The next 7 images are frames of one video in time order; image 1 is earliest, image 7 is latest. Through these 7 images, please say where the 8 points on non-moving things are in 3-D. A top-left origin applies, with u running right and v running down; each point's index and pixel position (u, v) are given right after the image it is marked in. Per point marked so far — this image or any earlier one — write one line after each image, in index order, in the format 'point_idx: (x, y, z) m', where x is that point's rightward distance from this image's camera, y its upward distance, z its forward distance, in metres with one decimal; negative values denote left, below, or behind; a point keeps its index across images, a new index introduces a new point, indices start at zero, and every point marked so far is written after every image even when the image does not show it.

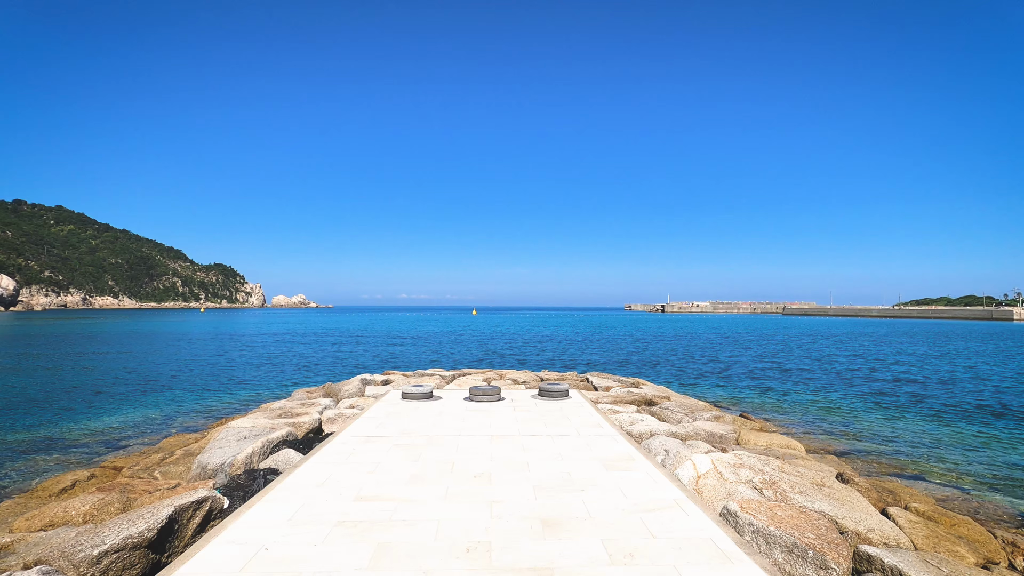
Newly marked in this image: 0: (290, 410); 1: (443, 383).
0: (-6.5, -3.6, +14.8) m
1: (-2.6, -3.7, +19.3) m
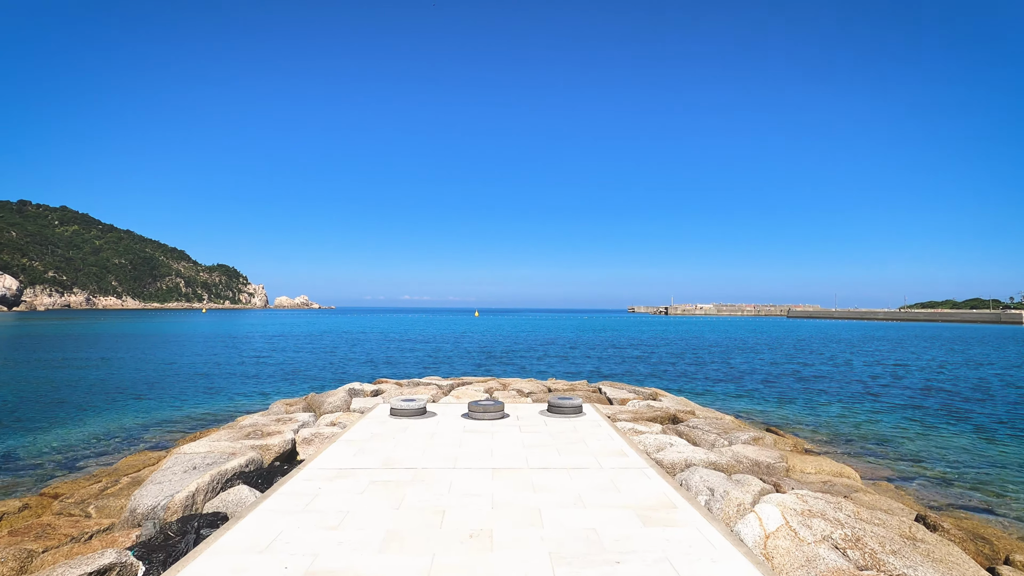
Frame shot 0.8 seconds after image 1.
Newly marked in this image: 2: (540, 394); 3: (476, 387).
0: (-6.4, -3.6, +12.8) m
1: (-2.4, -3.7, +17.3) m
2: (+1.0, -3.8, +18.0) m
3: (-1.3, -3.6, +18.6) m
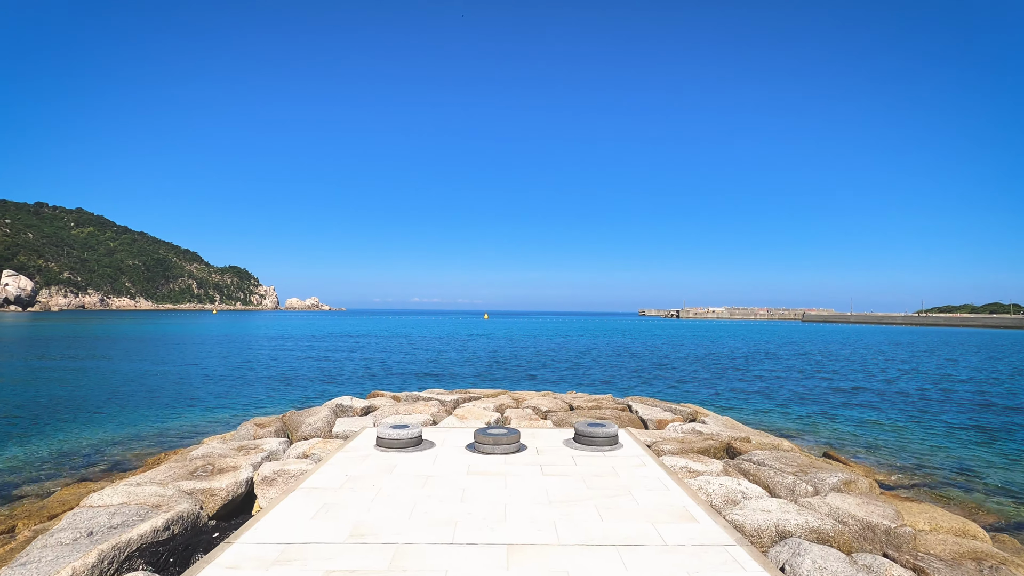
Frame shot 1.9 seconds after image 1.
0: (-6.0, -3.5, +10.2) m
1: (-2.0, -3.6, +14.6) m
2: (+1.4, -3.8, +15.2) m
3: (-0.9, -3.6, +15.8) m
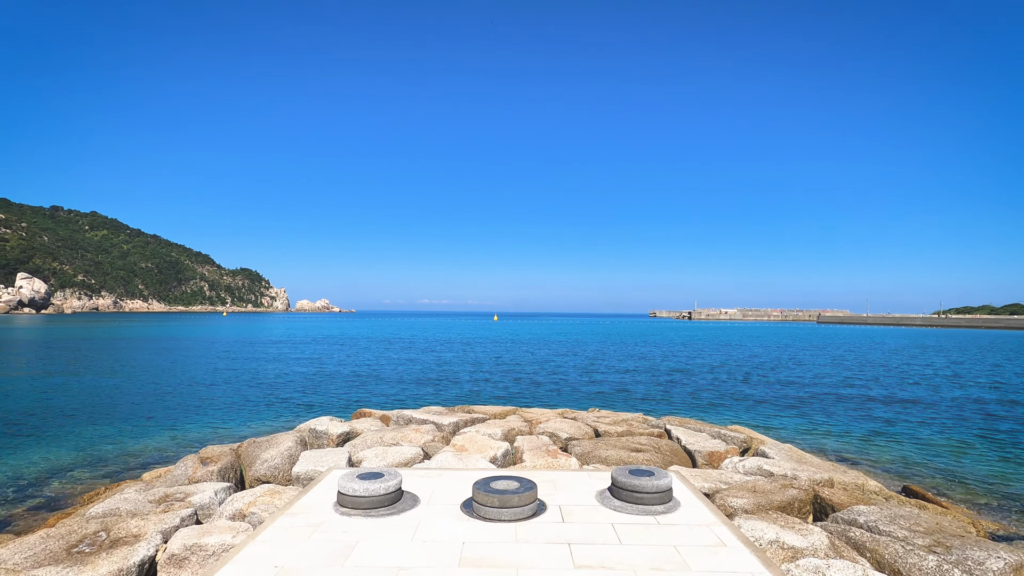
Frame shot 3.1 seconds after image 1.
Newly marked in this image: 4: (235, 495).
0: (-5.8, -3.5, +7.4) m
1: (-1.7, -3.6, +11.6) m
2: (+1.7, -3.7, +12.2) m
3: (-0.6, -3.6, +12.9) m
4: (-4.6, -3.5, +8.8) m
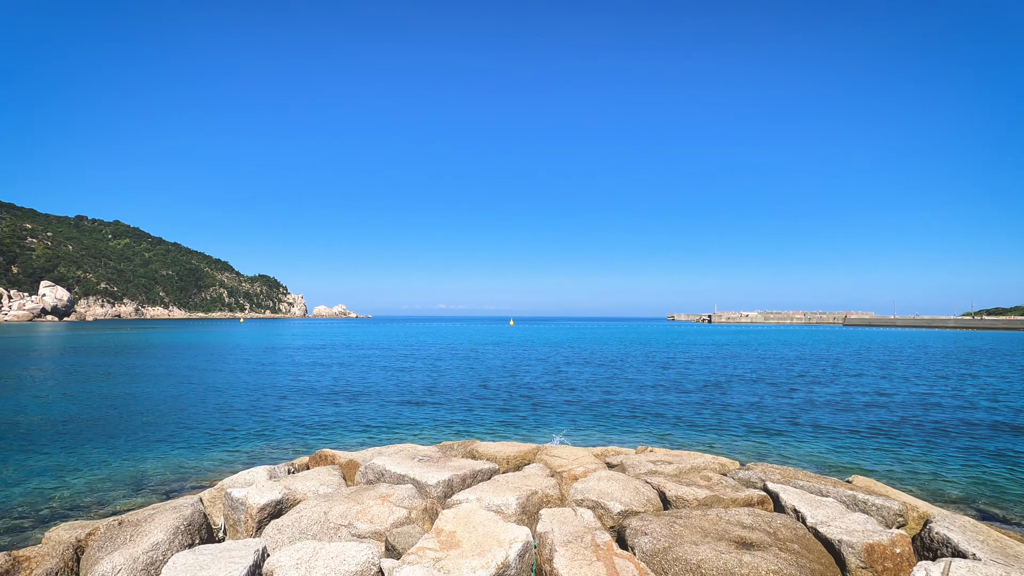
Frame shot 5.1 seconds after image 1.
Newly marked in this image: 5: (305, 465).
0: (-5.6, -3.3, +2.9) m
1: (-1.4, -3.4, +7.1) m
2: (+2.1, -3.5, +7.5) m
3: (-0.2, -3.4, +8.3) m
4: (-4.4, -3.3, +4.3) m
5: (-4.9, -4.6, +12.6) m
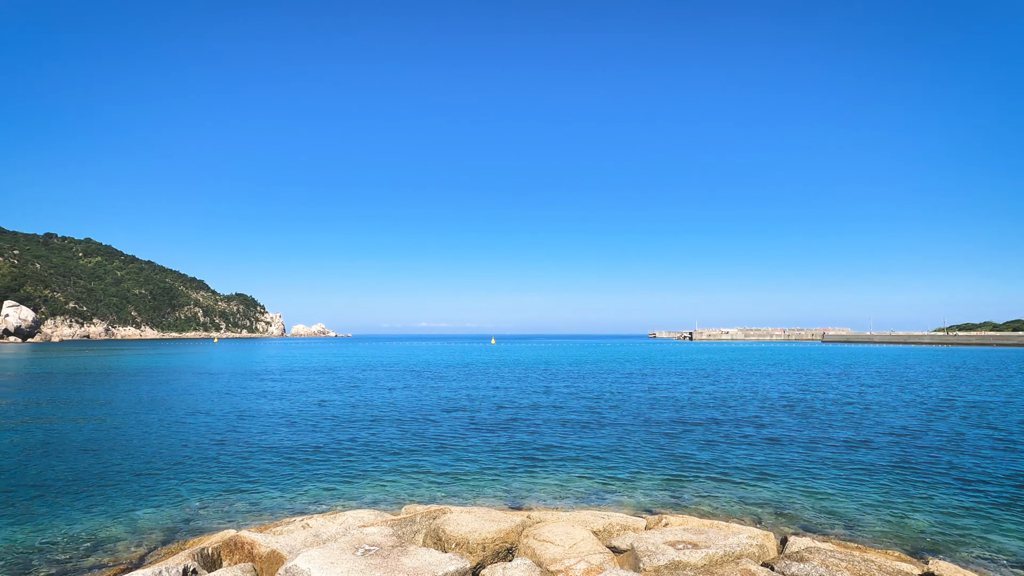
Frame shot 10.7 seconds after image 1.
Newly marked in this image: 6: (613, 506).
0: (-5.7, -3.6, +0.1) m
1: (-1.7, -3.8, +4.4) m
2: (+1.8, -3.9, +5.0) m
3: (-0.5, -3.8, +5.7) m
4: (-4.6, -3.6, +1.5) m
5: (-5.4, -5.2, +9.8) m
6: (+2.9, -6.3, +14.7) m
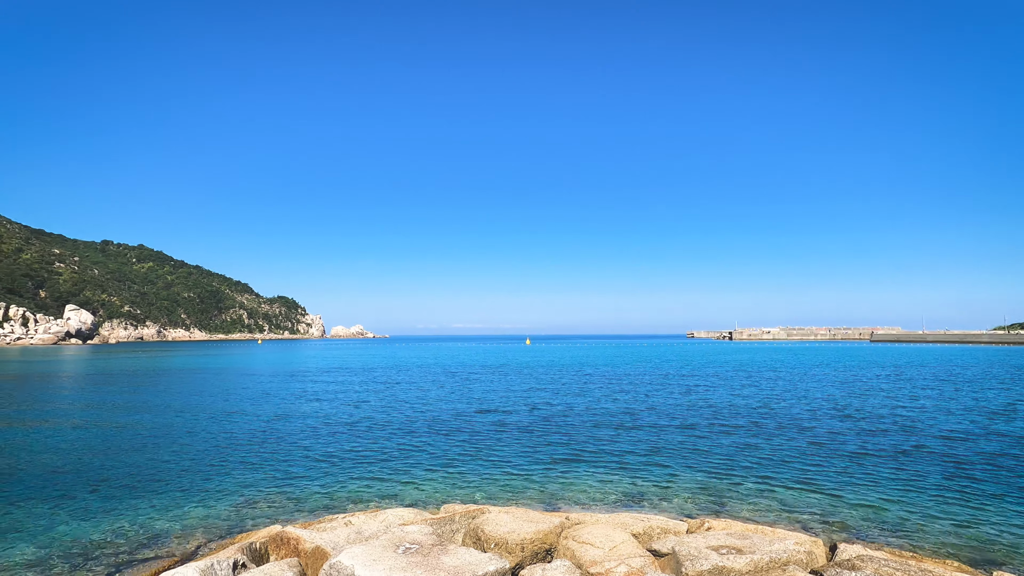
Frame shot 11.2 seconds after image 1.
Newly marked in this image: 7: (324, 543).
0: (-5.6, -3.6, +0.4) m
1: (-1.3, -3.8, +4.5) m
2: (+2.2, -3.9, +4.8) m
3: (0.0, -3.8, +5.6) m
4: (-4.4, -3.7, +1.8) m
5: (-4.6, -5.2, +10.0) m
6: (+4.0, -6.3, +14.4) m
7: (-3.6, -4.8, +9.6) m
